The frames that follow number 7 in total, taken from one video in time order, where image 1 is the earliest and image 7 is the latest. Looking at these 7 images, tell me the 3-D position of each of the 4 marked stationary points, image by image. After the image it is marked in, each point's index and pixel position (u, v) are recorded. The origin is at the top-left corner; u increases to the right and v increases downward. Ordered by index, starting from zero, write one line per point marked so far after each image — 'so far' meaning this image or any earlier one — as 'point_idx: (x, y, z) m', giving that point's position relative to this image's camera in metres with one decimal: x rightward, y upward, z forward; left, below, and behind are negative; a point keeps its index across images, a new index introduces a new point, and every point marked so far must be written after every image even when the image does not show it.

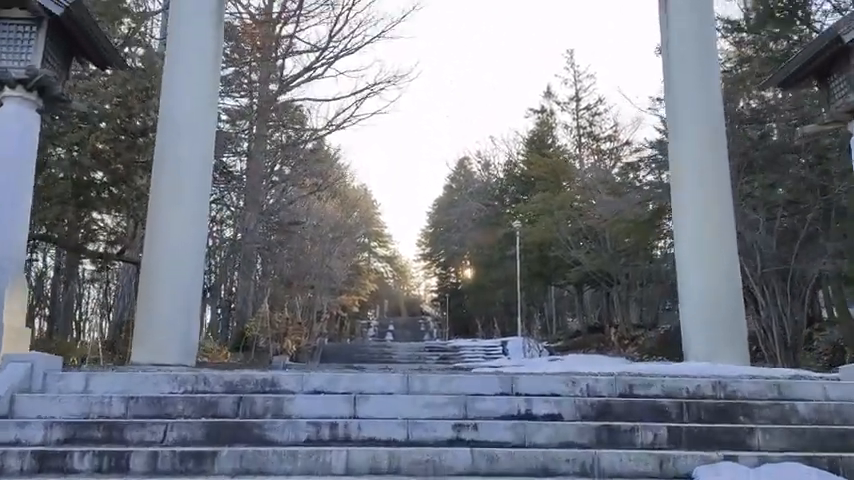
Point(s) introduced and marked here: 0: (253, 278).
0: (-4.7, -1.1, +18.3) m
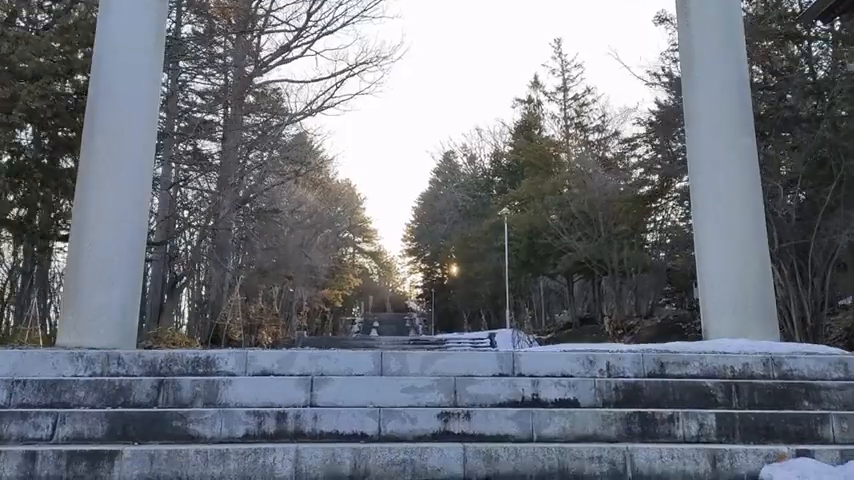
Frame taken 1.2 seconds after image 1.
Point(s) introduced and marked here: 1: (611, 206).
0: (-5.1, -0.7, +17.3) m
1: (+4.8, +0.9, +17.6) m
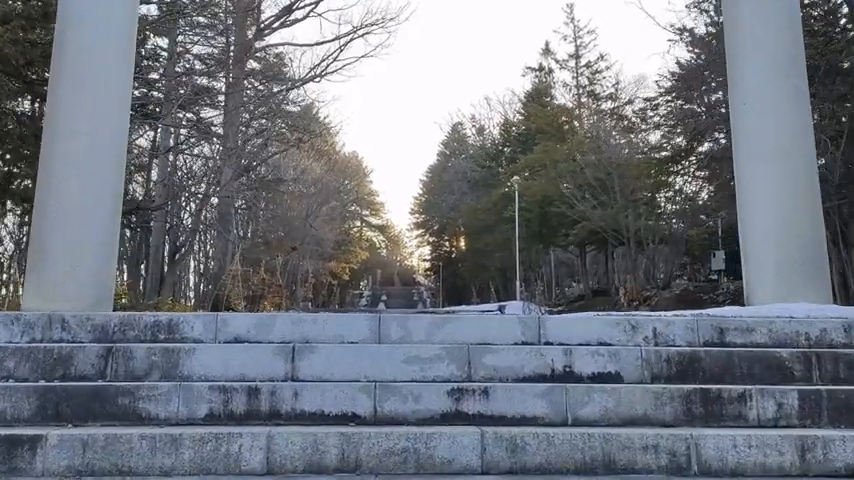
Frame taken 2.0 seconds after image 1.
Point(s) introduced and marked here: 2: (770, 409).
0: (-4.9, +0.1, +16.7) m
1: (+5.0, +1.7, +16.9) m
2: (+1.3, -0.7, +2.6) m
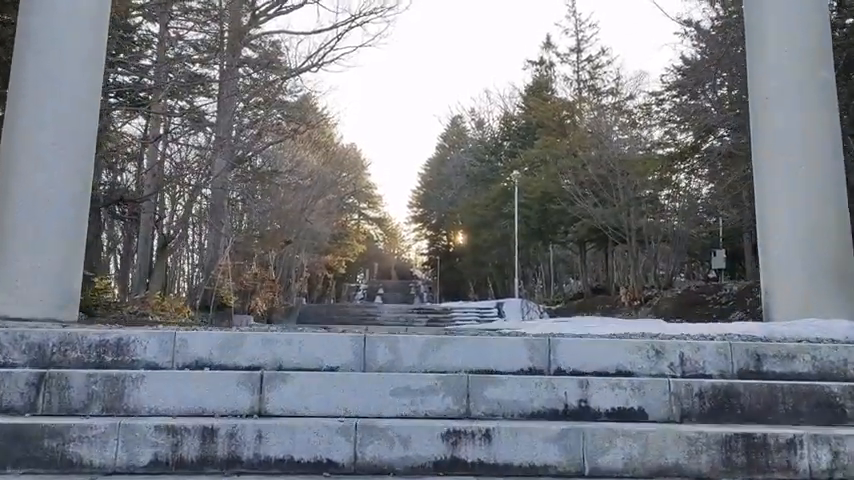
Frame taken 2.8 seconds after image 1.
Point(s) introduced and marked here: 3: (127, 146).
0: (-5.0, +0.3, +16.3) m
1: (+5.0, +1.7, +16.5) m
2: (+1.3, -0.7, +2.2) m
3: (-6.6, +2.1, +14.7) m
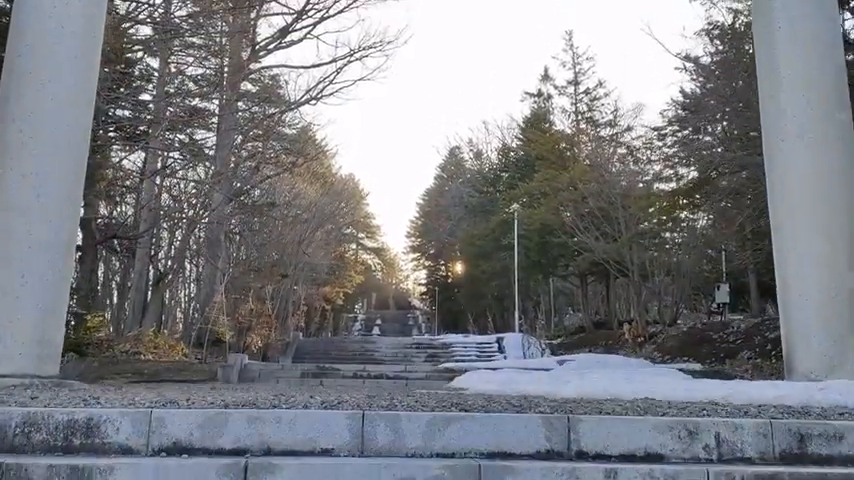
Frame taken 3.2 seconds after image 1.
0: (-5.0, -0.6, +16.1) m
1: (+5.0, +0.9, +16.3) m
2: (+1.3, -0.9, +2.0) m
3: (-6.6, +1.3, +14.5) m
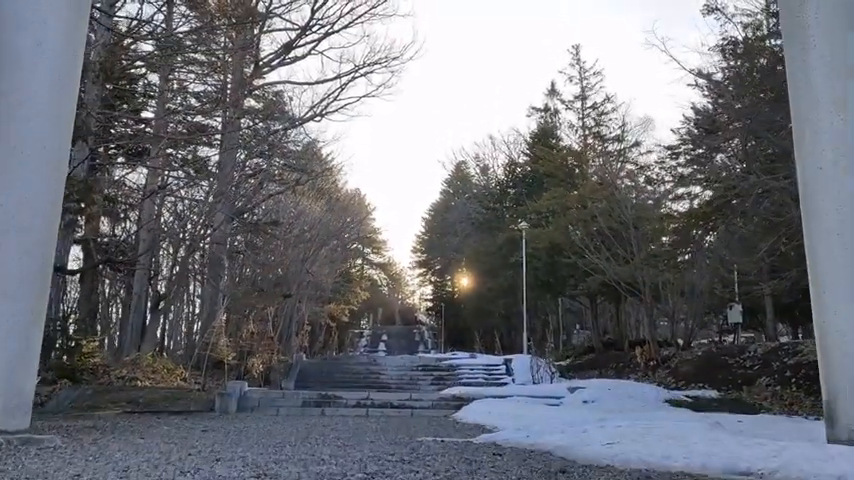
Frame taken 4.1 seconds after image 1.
0: (-4.9, -1.1, +15.7) m
1: (+5.1, +0.4, +15.9) m
2: (+1.3, -1.1, +1.5) m
3: (-6.5, +0.9, +14.2) m
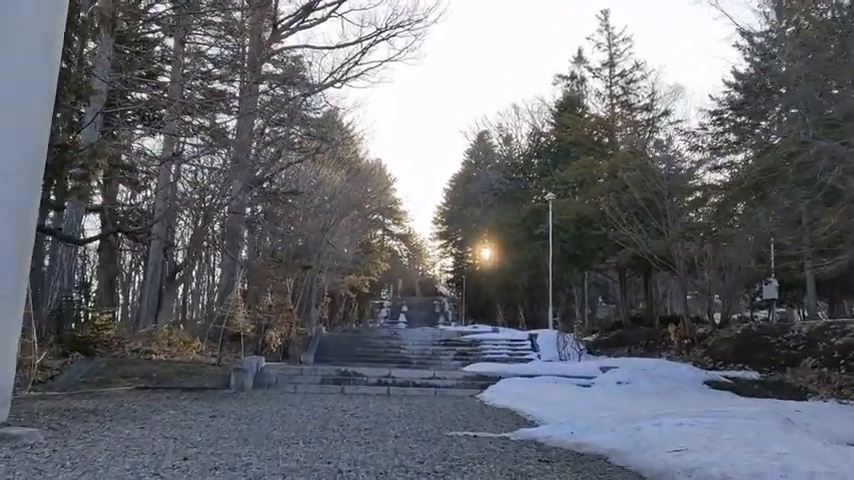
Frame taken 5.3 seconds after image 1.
0: (-4.3, -0.4, +15.3) m
1: (+5.7, +1.0, +15.1) m
2: (+1.4, -1.1, +0.9) m
3: (-6.0, +1.5, +13.8) m
